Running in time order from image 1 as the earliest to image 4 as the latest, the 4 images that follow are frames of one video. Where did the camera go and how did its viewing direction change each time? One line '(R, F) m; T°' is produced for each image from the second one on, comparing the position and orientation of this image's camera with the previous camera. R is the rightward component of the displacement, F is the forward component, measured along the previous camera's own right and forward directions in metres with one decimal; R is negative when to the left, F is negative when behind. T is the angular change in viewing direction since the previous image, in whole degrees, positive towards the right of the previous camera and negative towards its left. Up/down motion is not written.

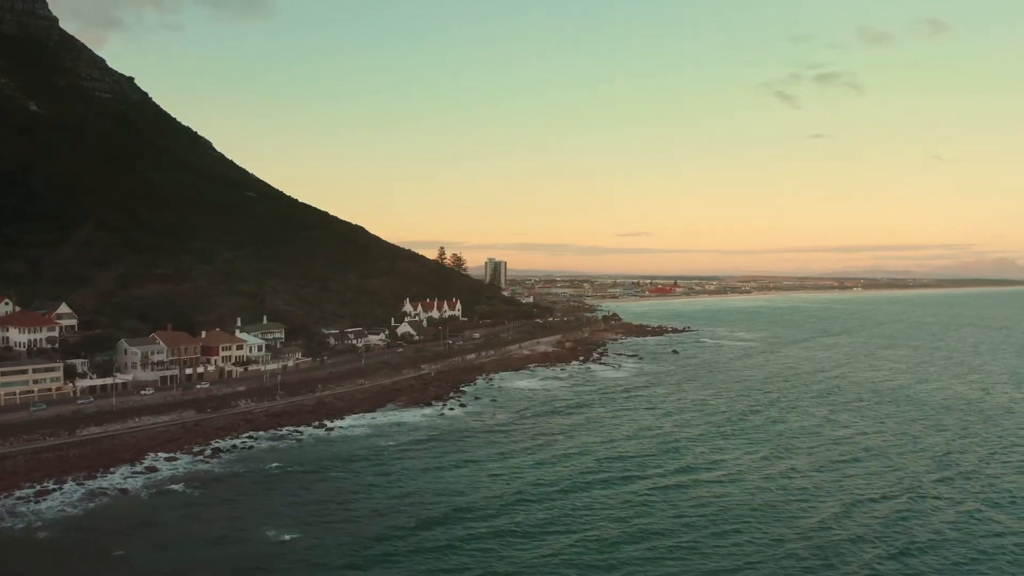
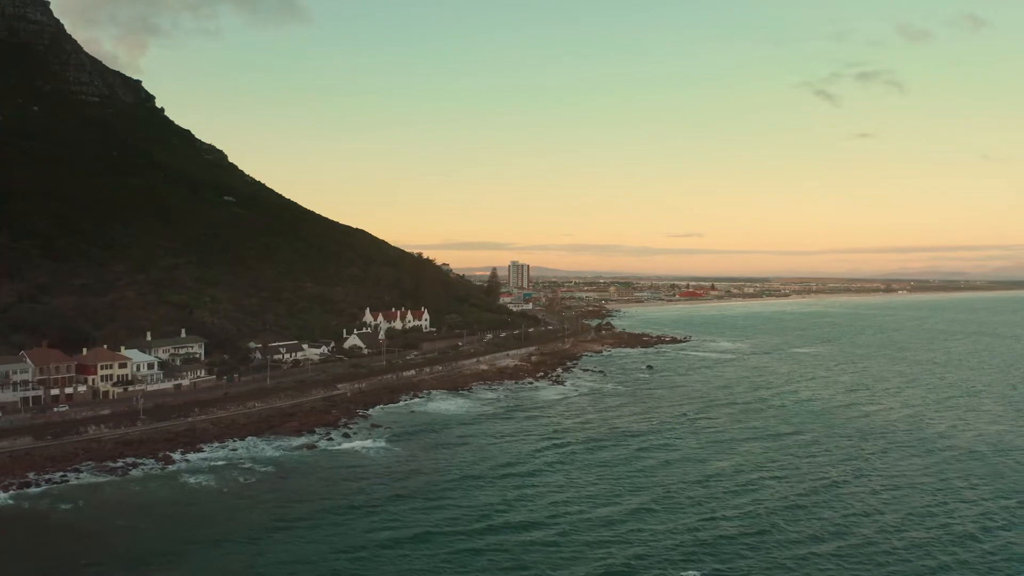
(+9.4, +3.5) m; -3°
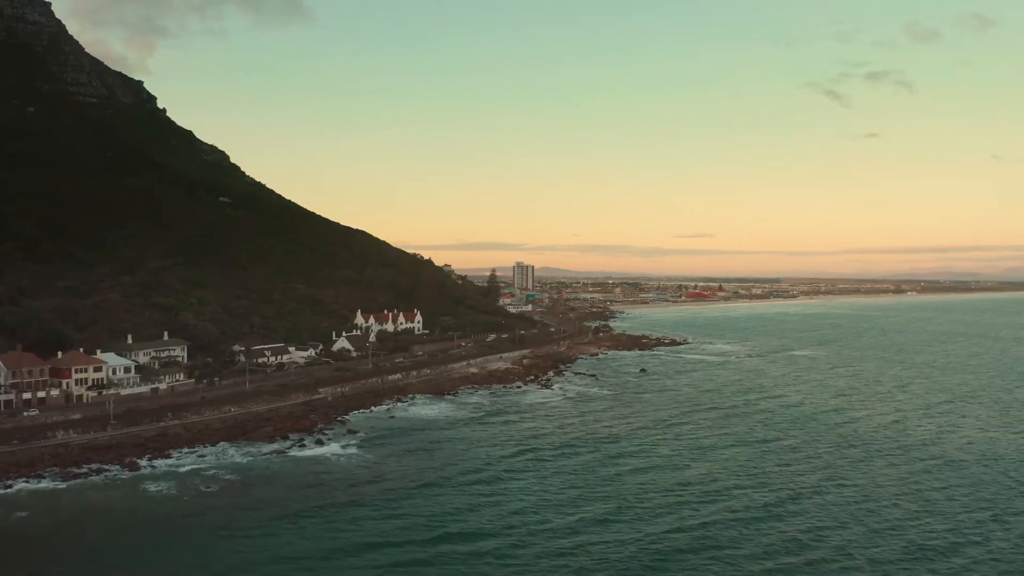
(+2.0, +0.6) m; -1°
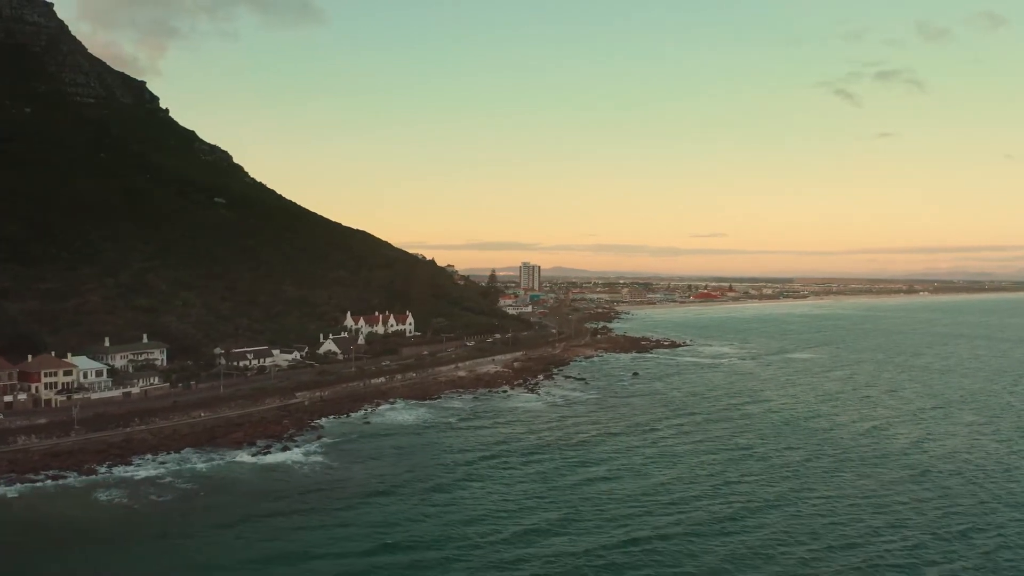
(+2.4, +0.7) m; -1°
